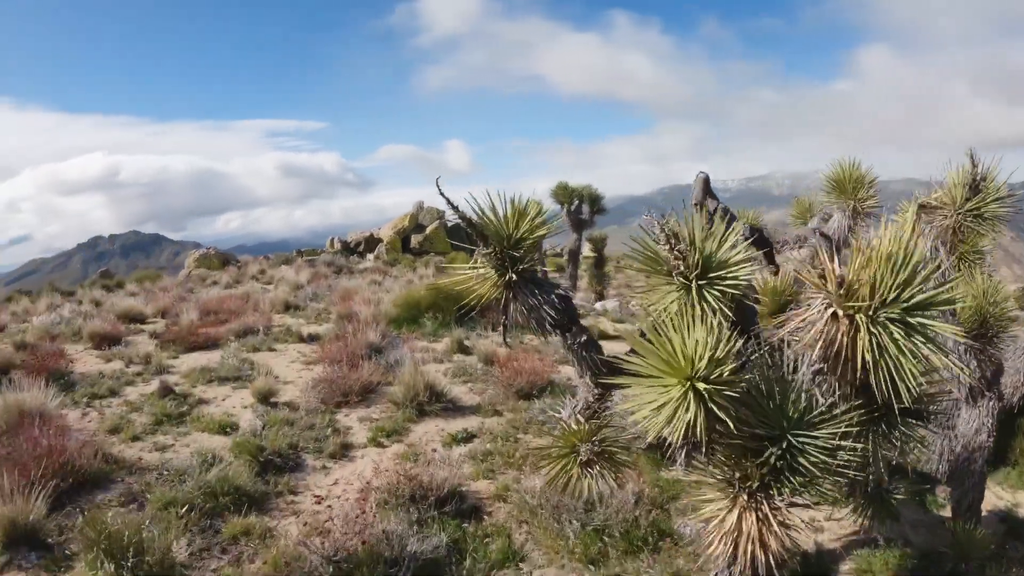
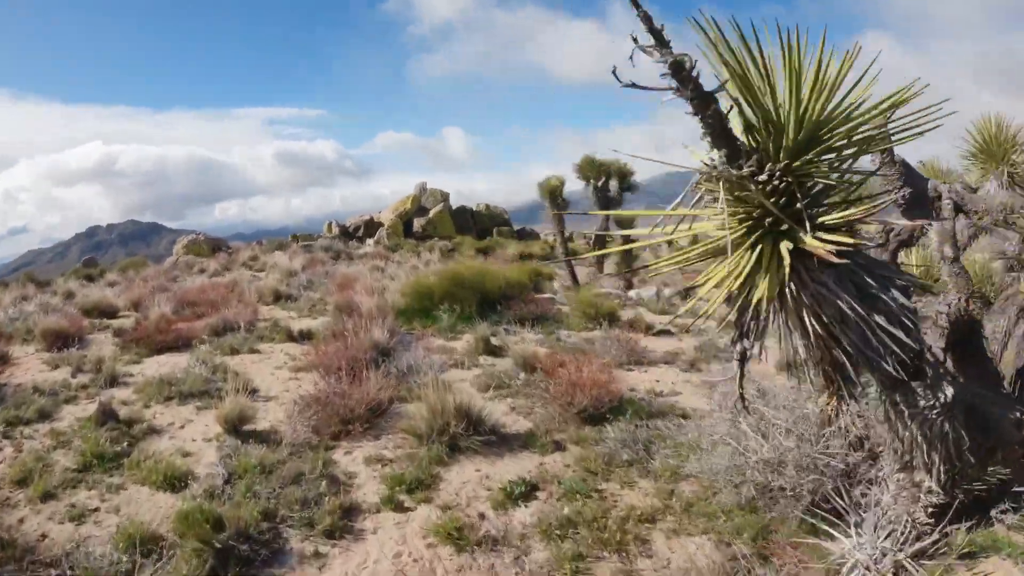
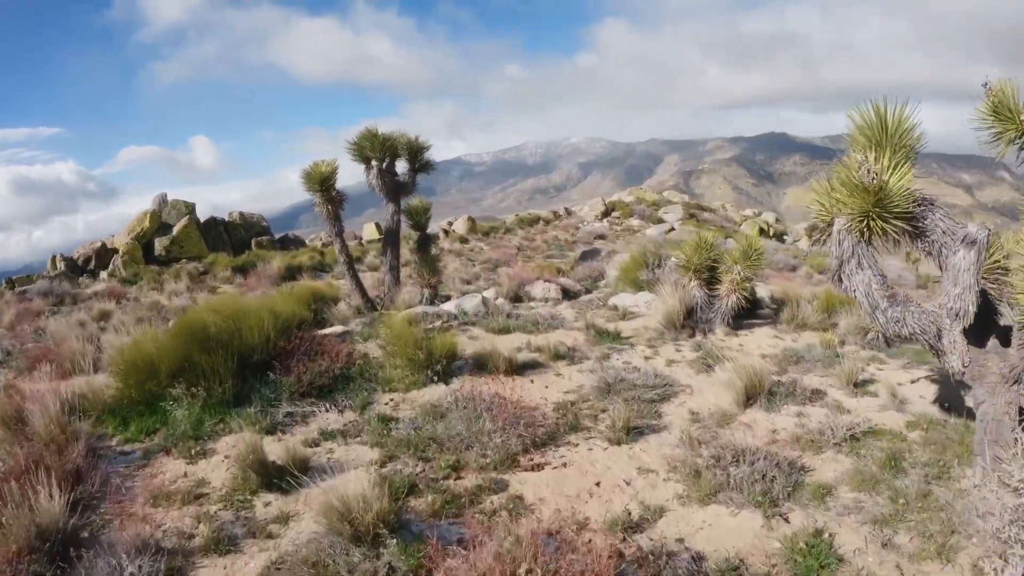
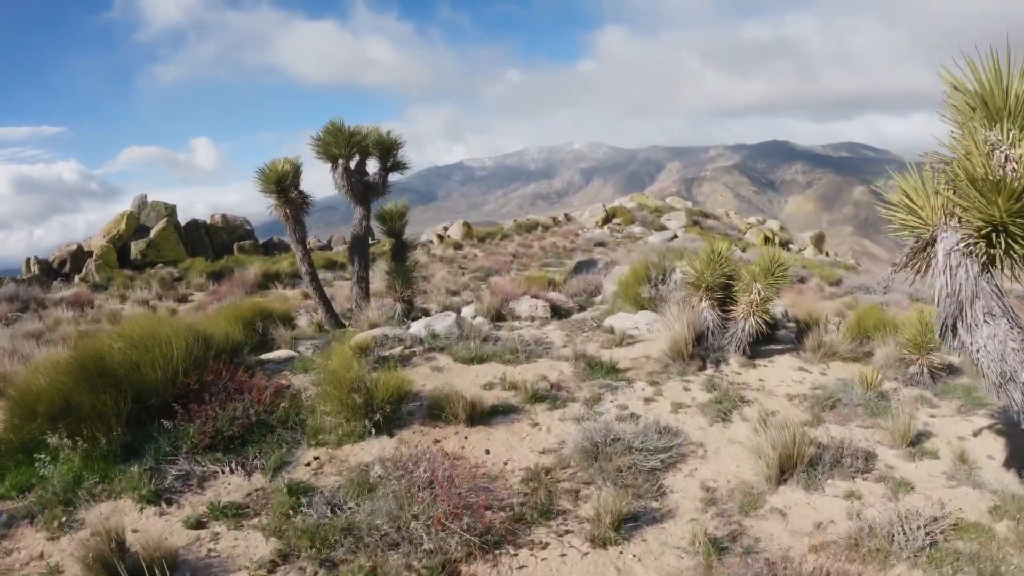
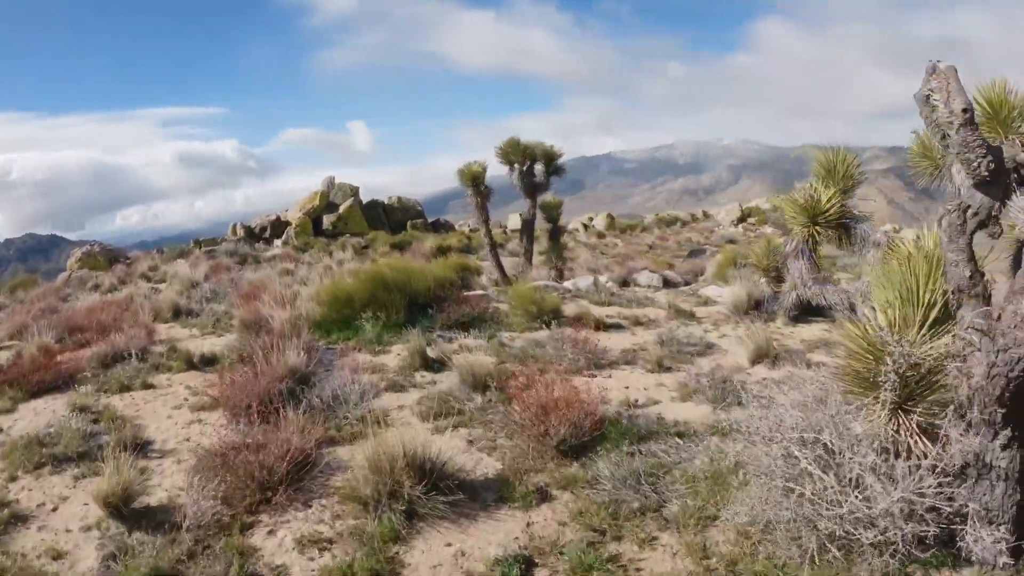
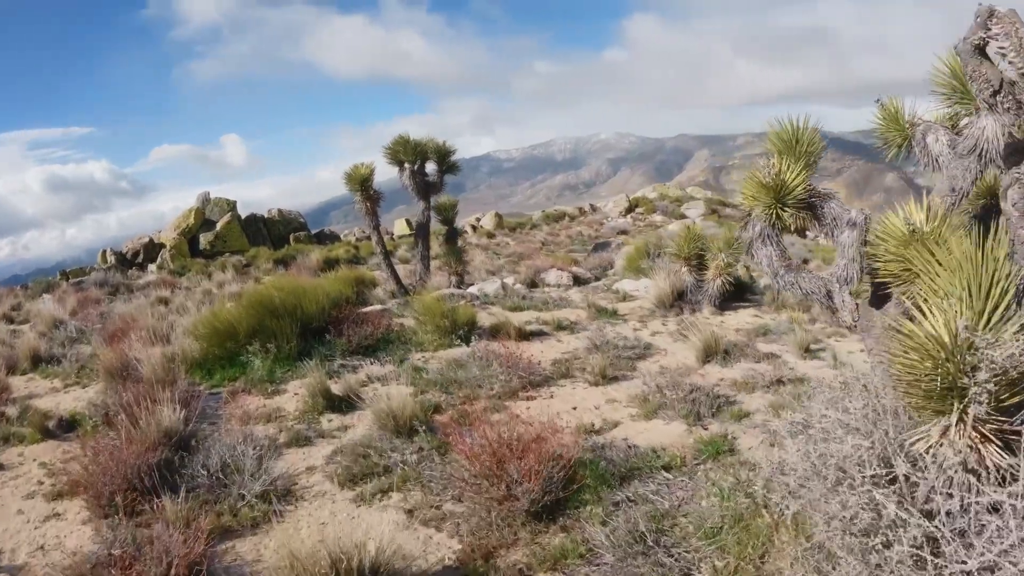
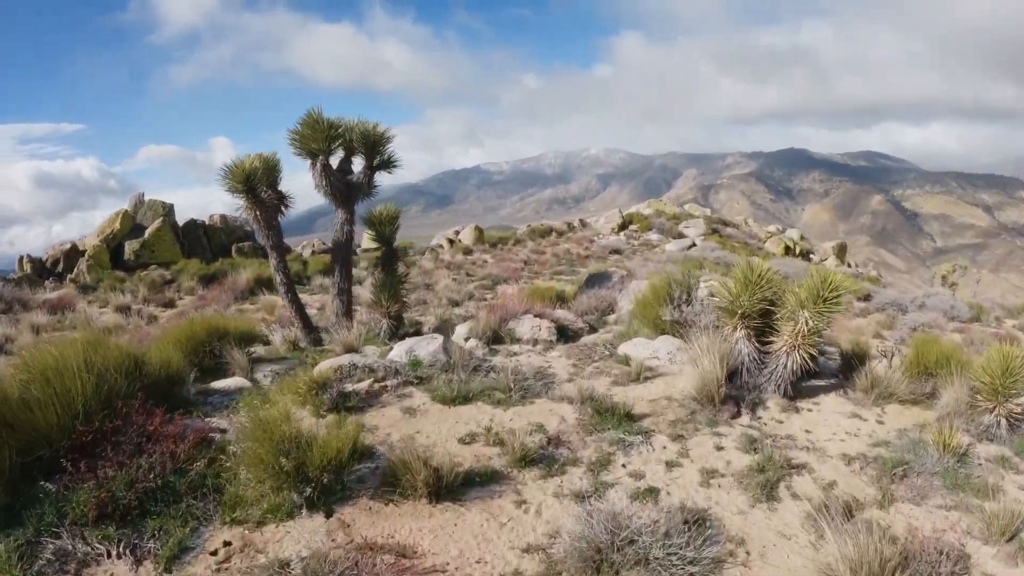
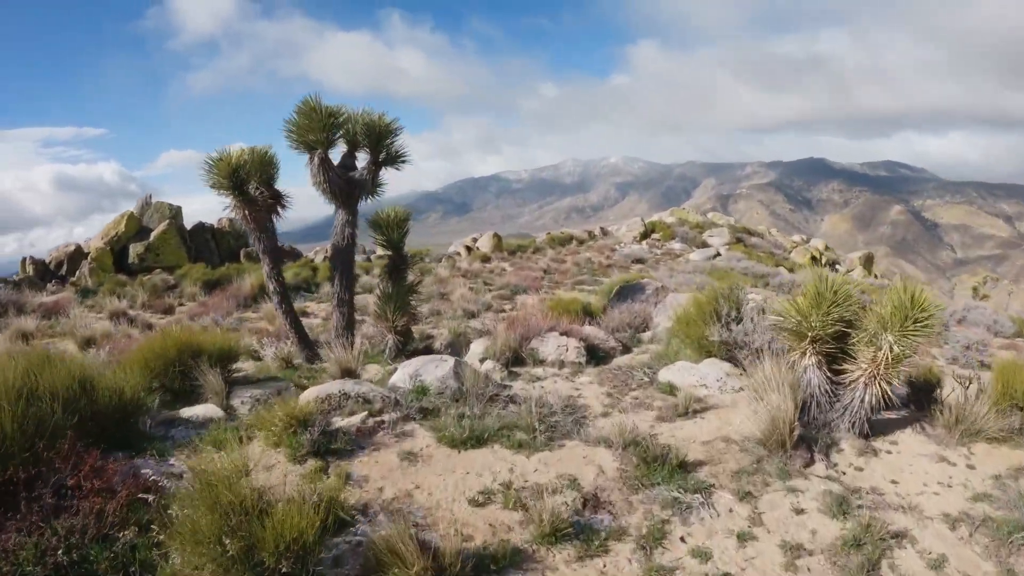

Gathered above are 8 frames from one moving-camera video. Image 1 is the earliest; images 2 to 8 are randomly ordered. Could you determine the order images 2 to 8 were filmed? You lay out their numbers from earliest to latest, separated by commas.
2, 5, 6, 3, 4, 7, 8
